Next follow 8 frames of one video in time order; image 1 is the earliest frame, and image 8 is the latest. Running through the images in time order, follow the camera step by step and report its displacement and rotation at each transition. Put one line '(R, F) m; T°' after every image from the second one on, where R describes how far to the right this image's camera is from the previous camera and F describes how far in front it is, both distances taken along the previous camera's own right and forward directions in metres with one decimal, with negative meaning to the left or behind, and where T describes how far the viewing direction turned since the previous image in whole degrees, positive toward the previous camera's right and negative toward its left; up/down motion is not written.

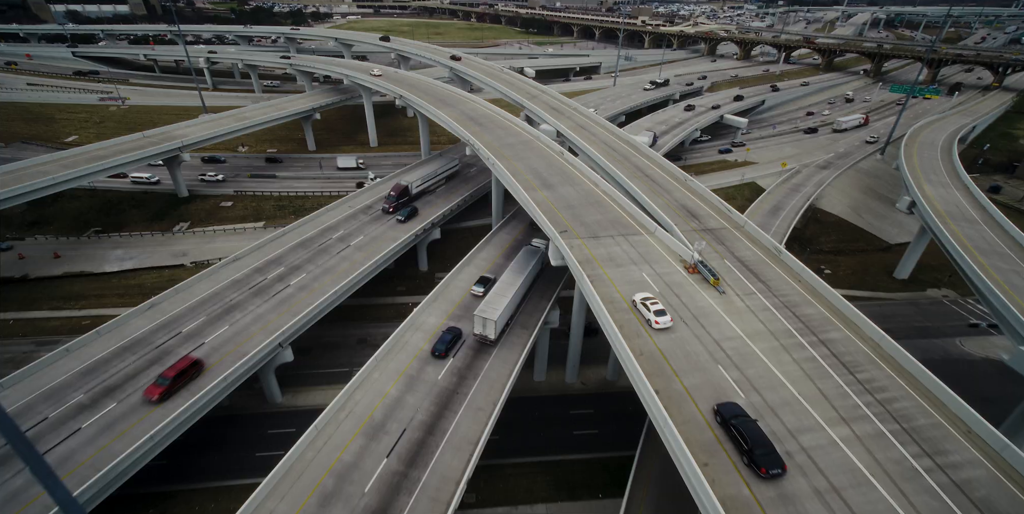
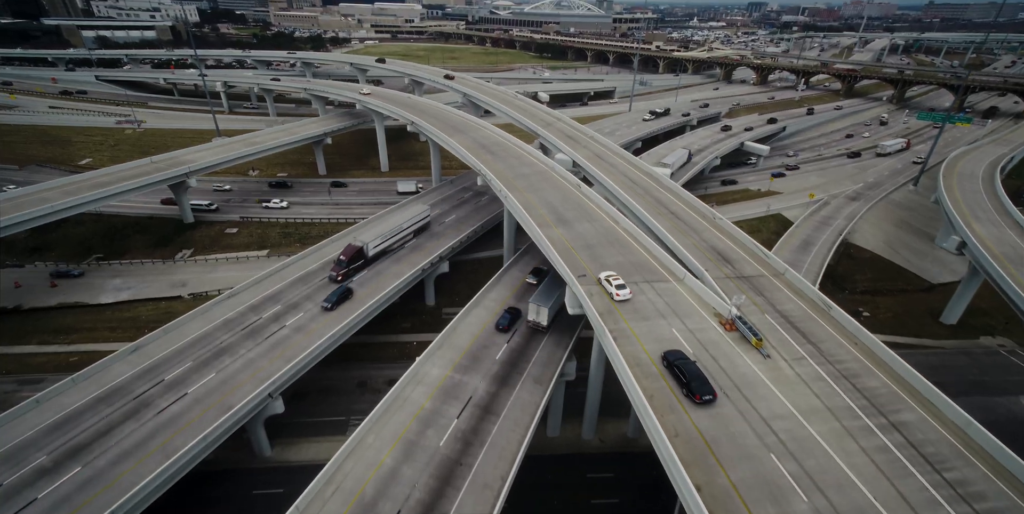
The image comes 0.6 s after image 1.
(-0.1, +2.4) m; -1°
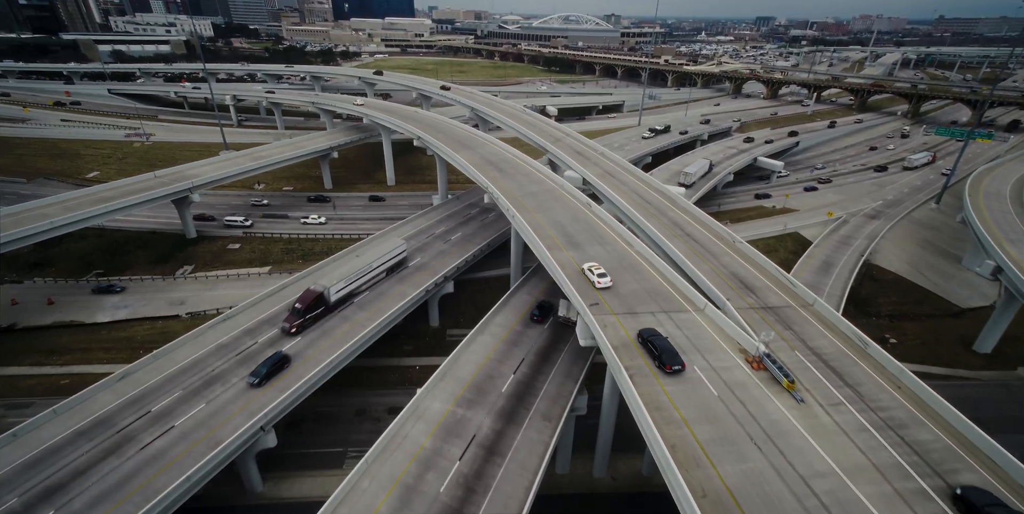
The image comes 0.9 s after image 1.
(0.0, +1.4) m; -1°
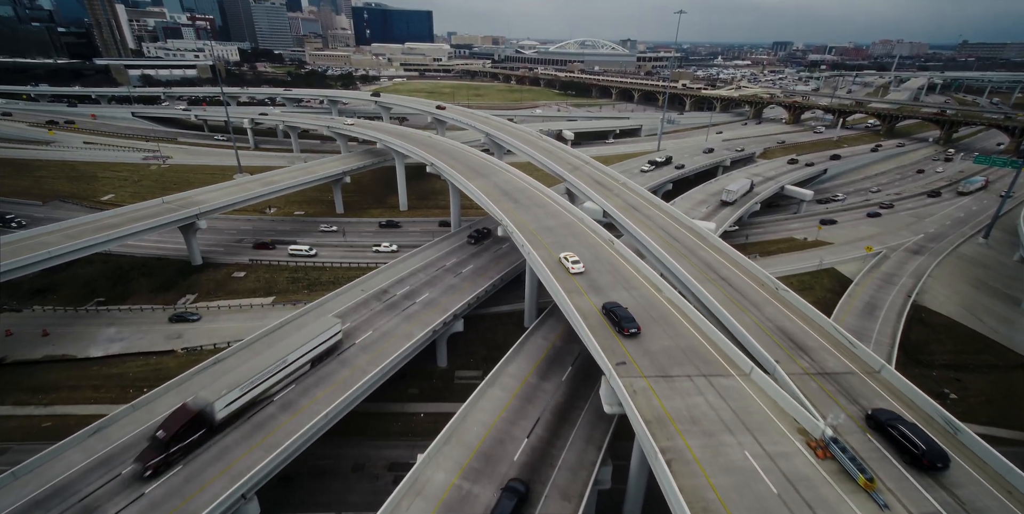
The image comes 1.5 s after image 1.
(-0.1, +2.6) m; -2°
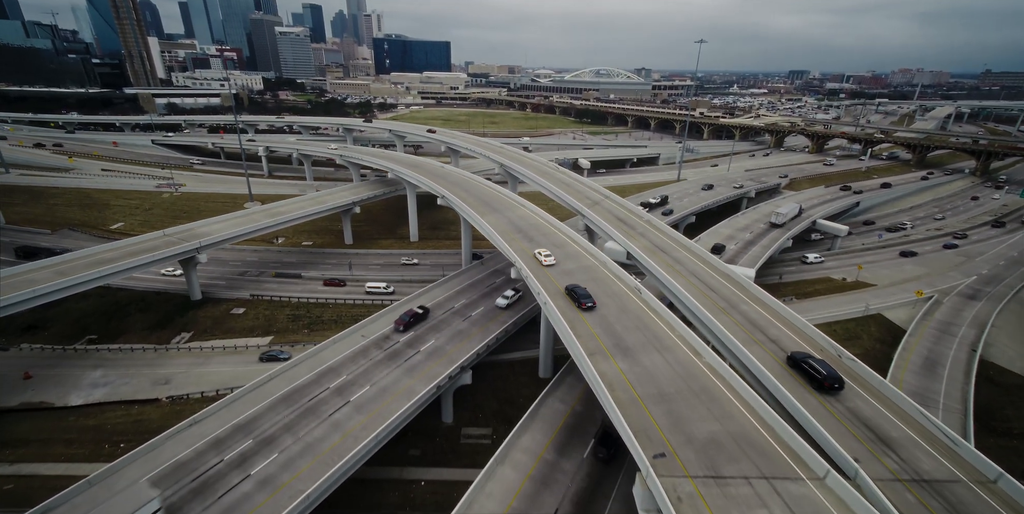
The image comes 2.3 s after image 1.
(0.0, +3.3) m; -2°
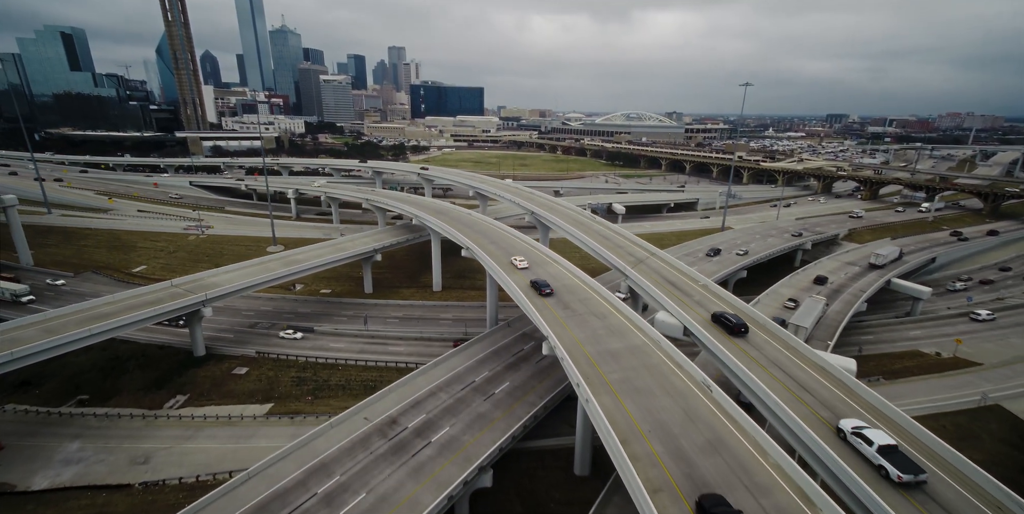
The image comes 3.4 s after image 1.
(-0.2, +5.3) m; -3°
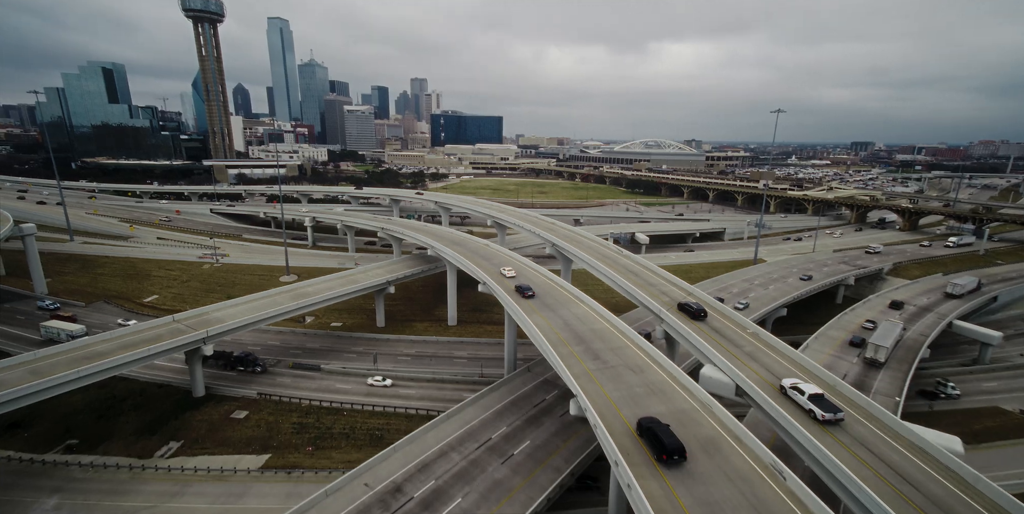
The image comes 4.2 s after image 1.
(-0.3, +3.4) m; -2°
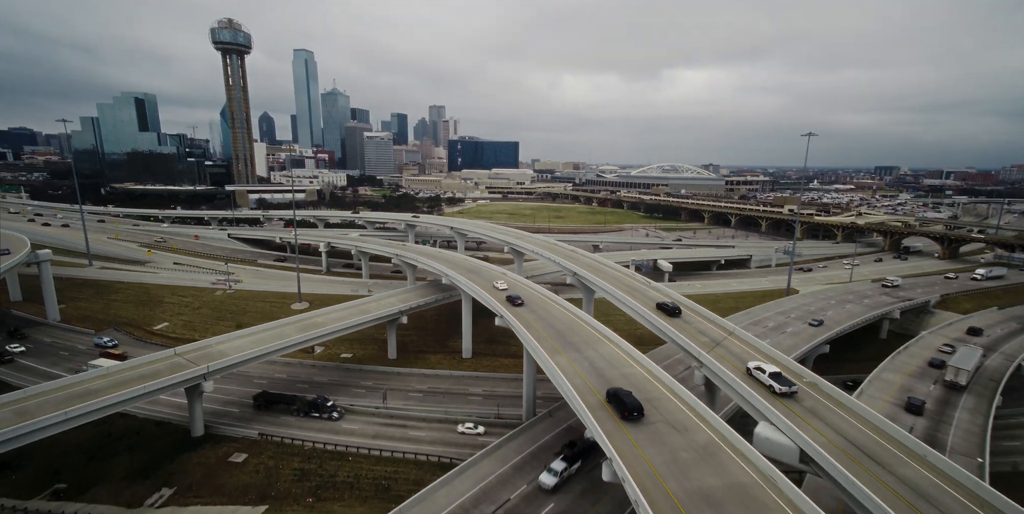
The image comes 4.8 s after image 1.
(-0.4, +3.0) m; -2°
